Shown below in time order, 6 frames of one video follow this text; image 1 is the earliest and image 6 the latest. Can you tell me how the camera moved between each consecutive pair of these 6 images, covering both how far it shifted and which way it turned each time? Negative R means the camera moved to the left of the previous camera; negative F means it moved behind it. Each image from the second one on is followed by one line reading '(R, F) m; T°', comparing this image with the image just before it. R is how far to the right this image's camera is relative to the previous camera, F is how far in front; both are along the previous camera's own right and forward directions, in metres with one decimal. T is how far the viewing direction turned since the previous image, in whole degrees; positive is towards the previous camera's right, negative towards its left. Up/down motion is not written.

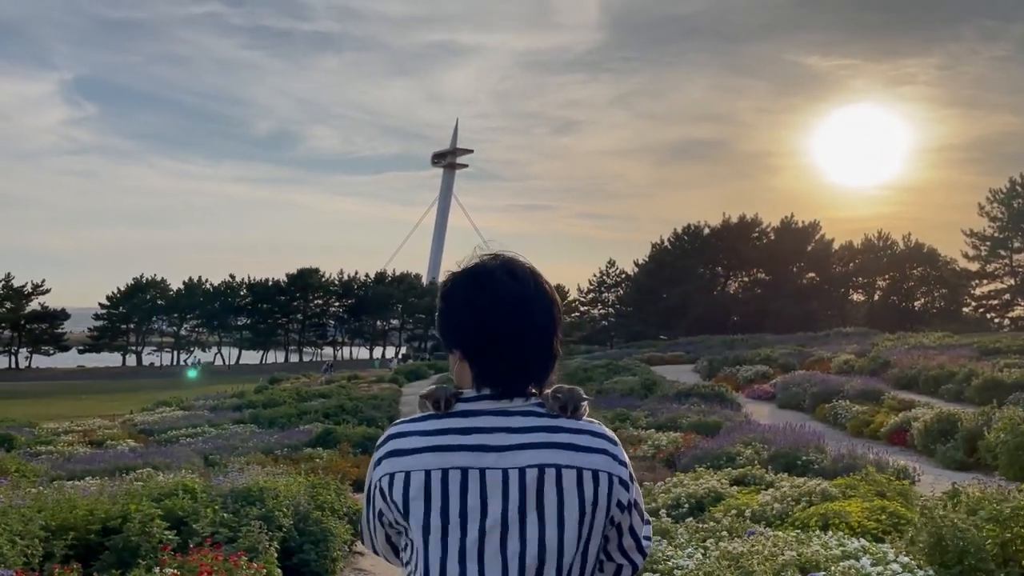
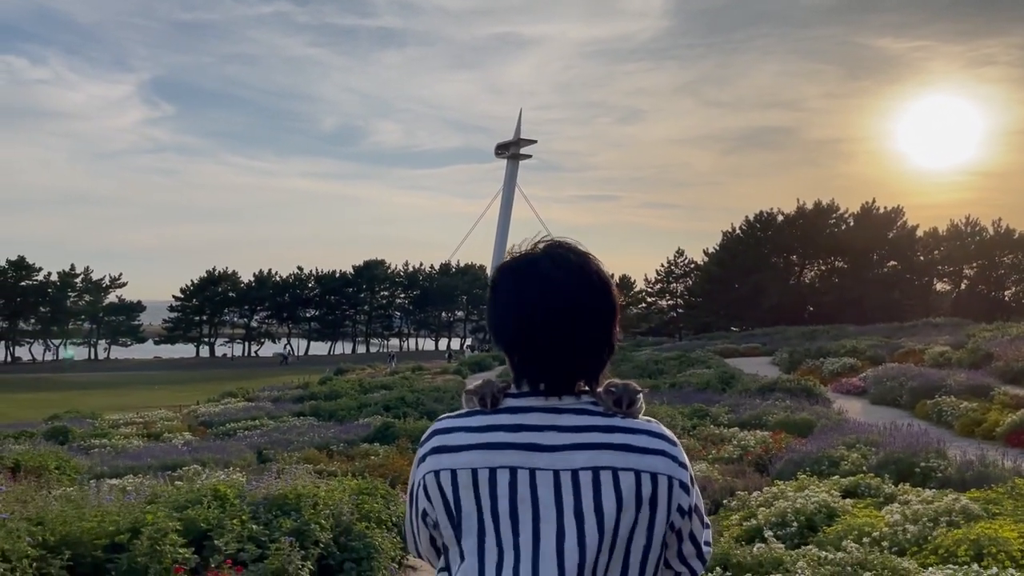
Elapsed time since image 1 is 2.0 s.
(-0.1, +1.3) m; -5°
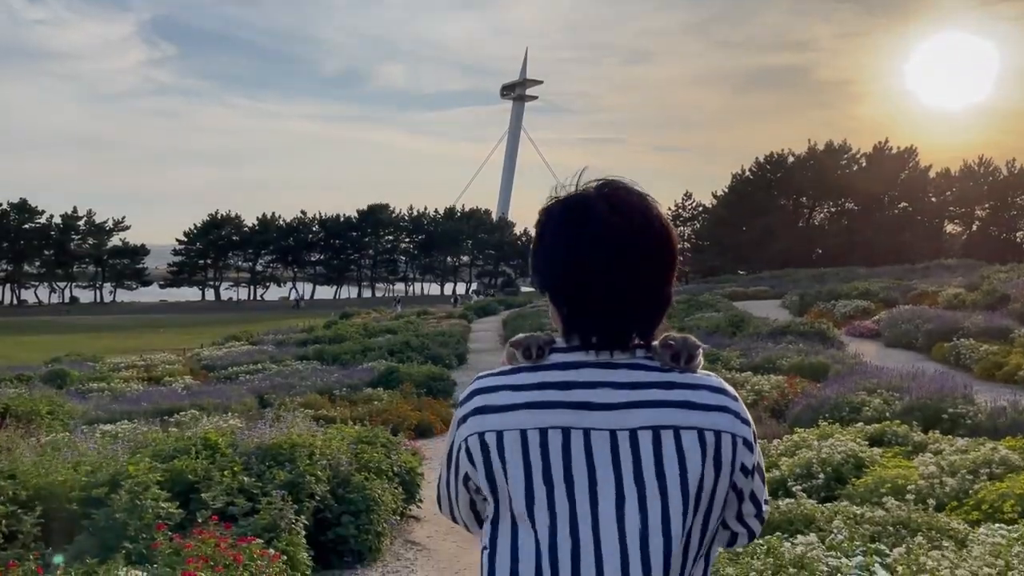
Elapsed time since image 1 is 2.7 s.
(0.0, +0.6) m; 0°
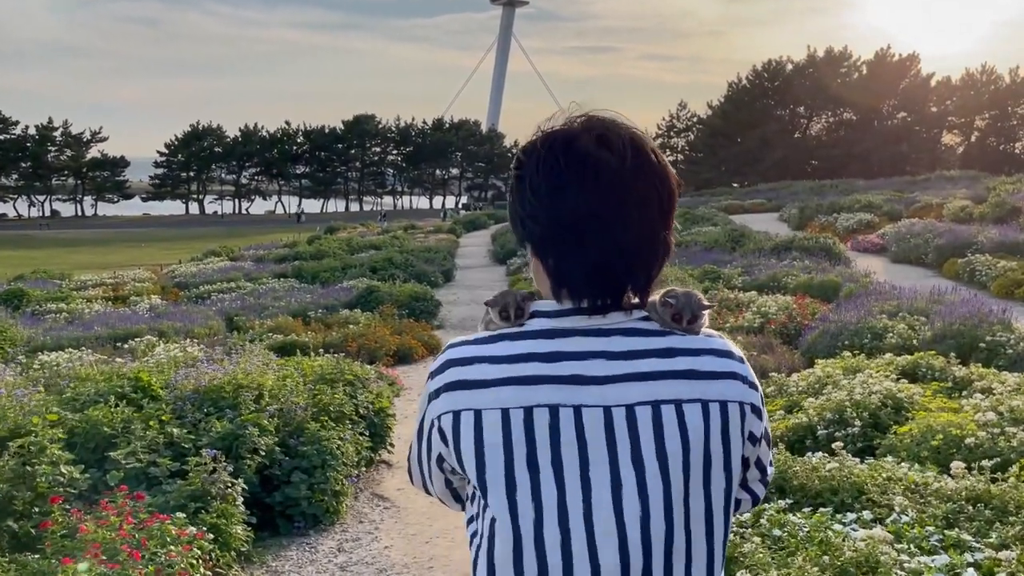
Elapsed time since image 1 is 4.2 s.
(+0.1, +1.2) m; +1°
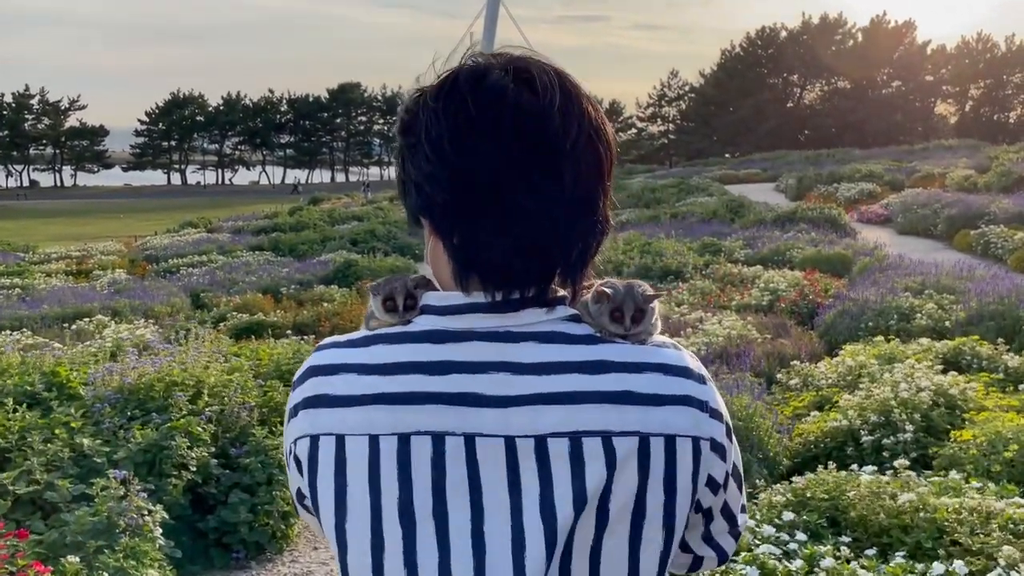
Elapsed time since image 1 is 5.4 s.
(0.0, +1.0) m; +1°
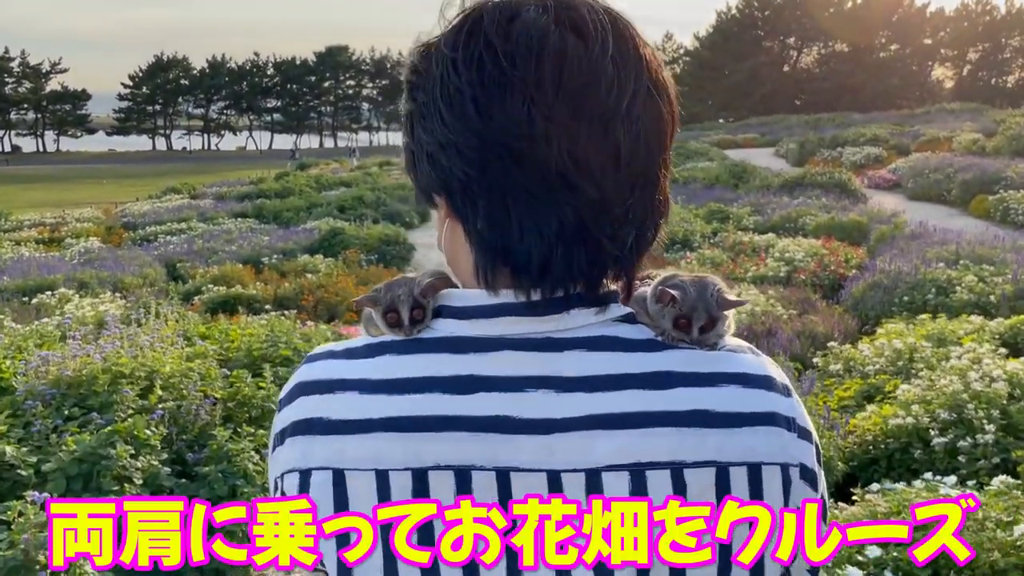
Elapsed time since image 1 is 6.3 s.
(-0.1, +0.8) m; +1°
